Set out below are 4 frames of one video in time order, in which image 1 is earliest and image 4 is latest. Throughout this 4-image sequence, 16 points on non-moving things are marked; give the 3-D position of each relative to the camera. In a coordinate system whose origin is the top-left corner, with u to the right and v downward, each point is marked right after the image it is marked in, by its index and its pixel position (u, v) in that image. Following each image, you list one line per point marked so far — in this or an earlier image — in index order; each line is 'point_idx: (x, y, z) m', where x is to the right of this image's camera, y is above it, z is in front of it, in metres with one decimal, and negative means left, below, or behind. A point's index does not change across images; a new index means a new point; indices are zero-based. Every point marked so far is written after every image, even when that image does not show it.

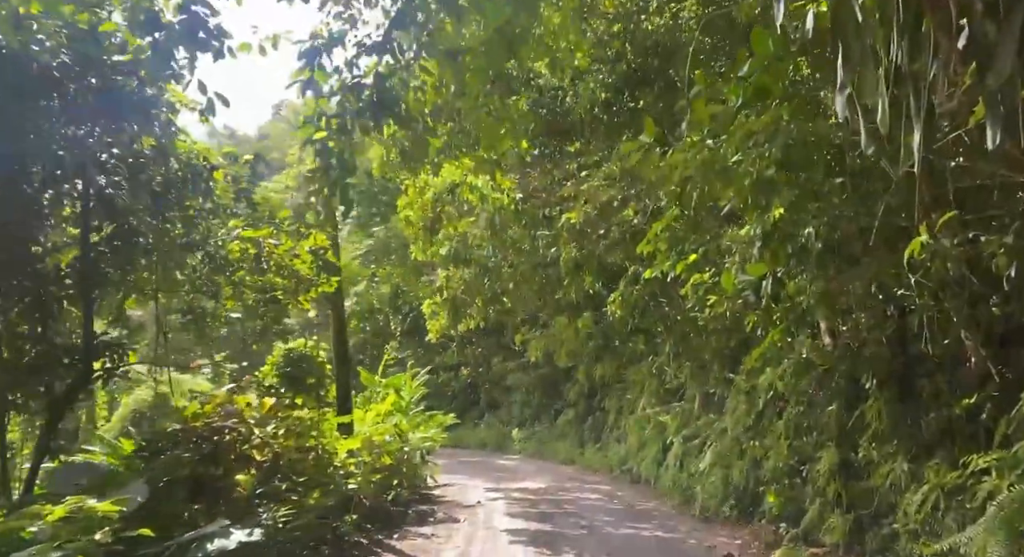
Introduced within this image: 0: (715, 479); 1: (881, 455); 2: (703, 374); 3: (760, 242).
0: (+2.1, -2.1, +10.3) m
1: (+2.7, -1.3, +7.2) m
2: (+2.3, -1.2, +11.6) m
3: (+1.4, +0.2, +5.5) m
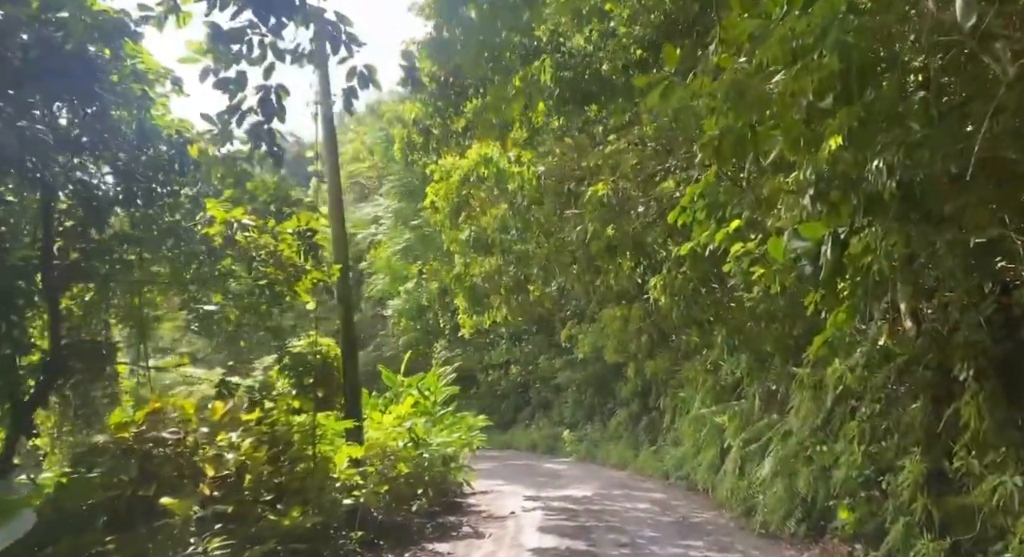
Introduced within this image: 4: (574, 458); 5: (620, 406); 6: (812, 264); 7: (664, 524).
0: (+2.4, -1.9, +9.0) m
1: (+2.8, -1.1, +5.8) m
2: (+2.6, -1.0, +10.3) m
3: (+1.3, +0.4, +4.2) m
4: (+1.2, -3.5, +19.1) m
5: (+2.1, -2.5, +19.1) m
6: (+1.5, +0.1, +5.0) m
7: (+1.6, -2.6, +10.2) m
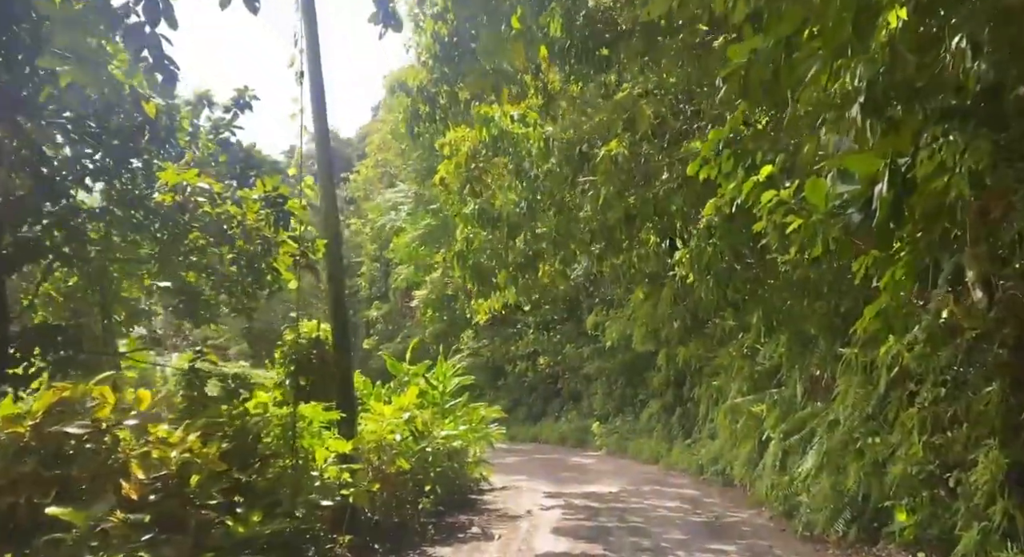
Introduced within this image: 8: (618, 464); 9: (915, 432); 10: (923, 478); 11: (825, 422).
0: (+2.5, -1.7, +8.0) m
1: (+2.7, -0.9, +4.8) m
2: (+2.7, -0.7, +9.2) m
3: (+1.2, +0.6, +3.2) m
4: (+1.7, -3.2, +18.1) m
5: (+2.6, -2.2, +18.0) m
6: (+1.4, +0.3, +4.0) m
7: (+1.7, -2.3, +9.2) m
8: (+1.7, -2.9, +15.4) m
9: (+2.5, -0.9, +6.0) m
10: (+2.6, -1.3, +6.3) m
11: (+2.7, -1.2, +8.3) m
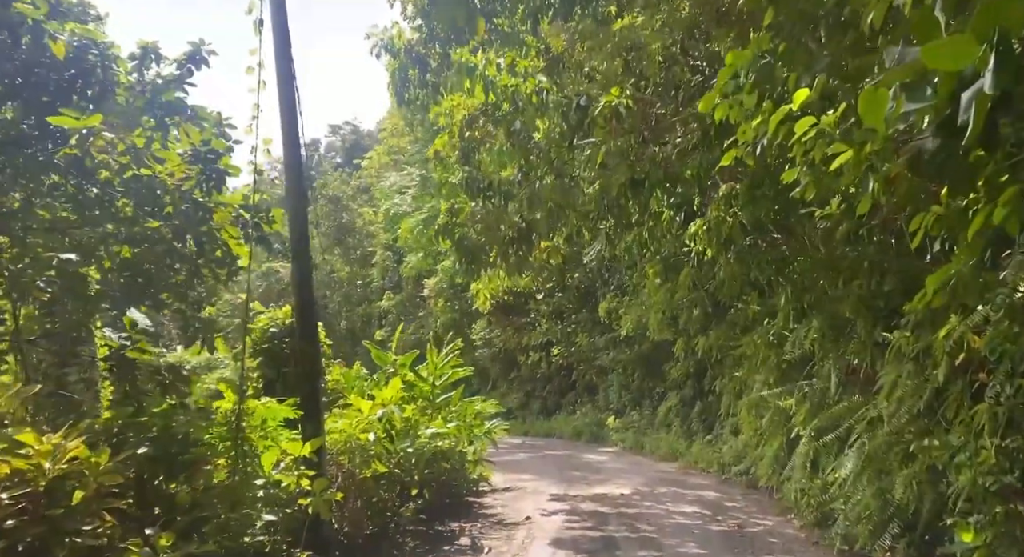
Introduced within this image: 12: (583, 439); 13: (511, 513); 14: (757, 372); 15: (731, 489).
0: (+2.4, -1.5, +6.8) m
1: (+2.6, -0.7, +3.6) m
2: (+2.7, -0.5, +8.1) m
3: (+1.0, +0.7, +2.1) m
4: (+1.9, -3.0, +17.0) m
5: (+2.7, -1.9, +16.9) m
6: (+1.2, +0.4, +2.8) m
7: (+1.7, -2.1, +8.1) m
8: (+1.8, -2.7, +14.3) m
9: (+2.4, -0.8, +4.9) m
10: (+2.5, -1.1, +5.1) m
11: (+2.6, -1.0, +7.2) m
12: (+1.4, -3.2, +19.3) m
13: (0.0, -2.3, +9.5) m
14: (+2.7, -1.0, +10.5) m
15: (+2.5, -2.4, +11.2) m
